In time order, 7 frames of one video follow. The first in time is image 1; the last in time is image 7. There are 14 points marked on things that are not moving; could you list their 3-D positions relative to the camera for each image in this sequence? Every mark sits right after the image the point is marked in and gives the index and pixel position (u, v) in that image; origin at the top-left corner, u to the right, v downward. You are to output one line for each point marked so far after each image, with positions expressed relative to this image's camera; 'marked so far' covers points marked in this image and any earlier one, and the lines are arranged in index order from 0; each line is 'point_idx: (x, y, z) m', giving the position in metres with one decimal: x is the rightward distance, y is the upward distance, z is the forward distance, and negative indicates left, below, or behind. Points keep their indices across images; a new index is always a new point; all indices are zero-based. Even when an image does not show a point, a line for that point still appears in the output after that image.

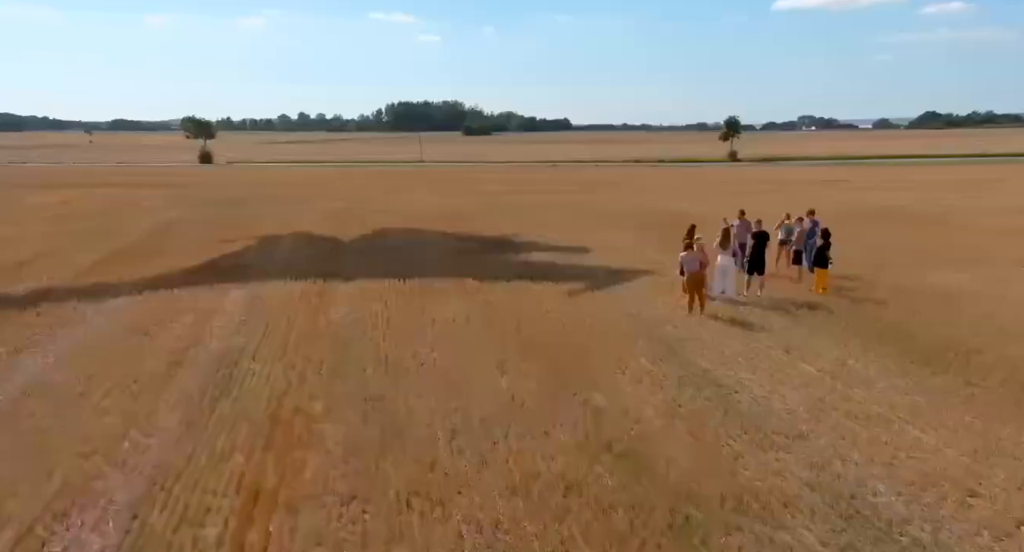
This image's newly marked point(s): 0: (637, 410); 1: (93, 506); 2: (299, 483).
0: (+1.4, -1.5, +8.8) m
1: (-2.9, -1.6, +5.6) m
2: (-1.6, -1.6, +6.3) m
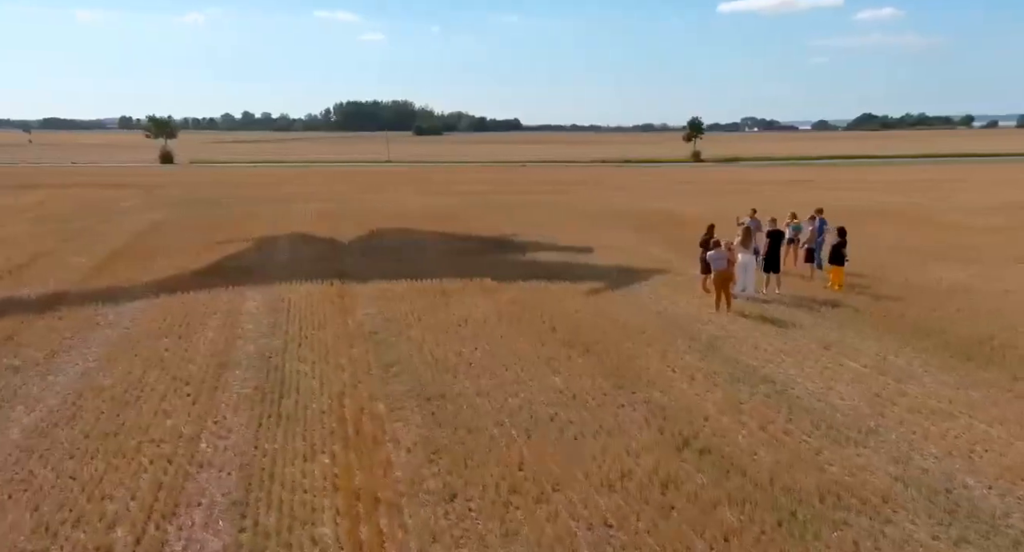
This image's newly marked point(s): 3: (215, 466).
0: (+2.1, -1.5, +8.8) m
1: (-2.1, -1.6, +5.5) m
2: (-0.9, -1.6, +6.2) m
3: (-2.3, -1.5, +6.4) m
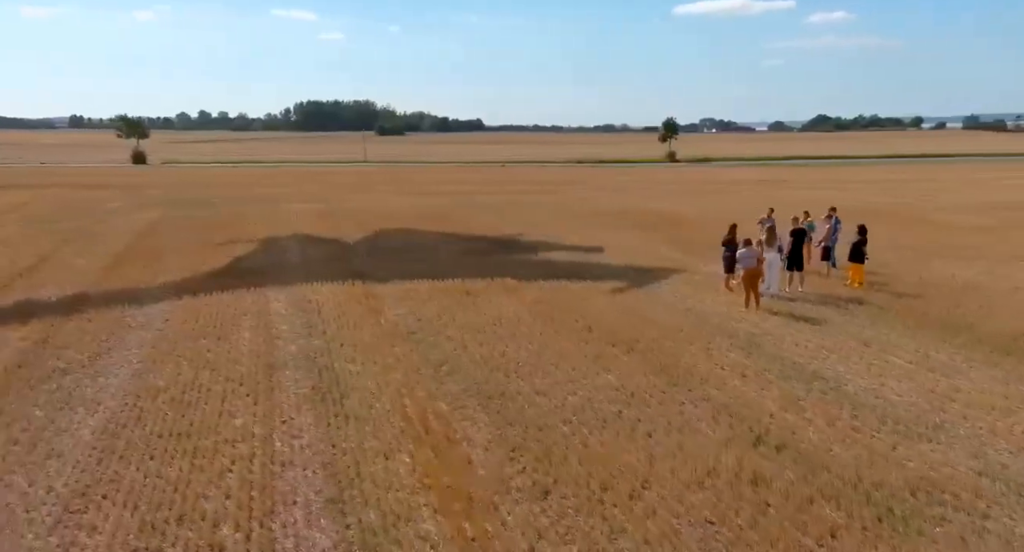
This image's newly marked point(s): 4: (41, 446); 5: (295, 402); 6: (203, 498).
0: (+2.8, -1.4, +8.7) m
1: (-1.5, -1.6, +5.5) m
2: (-0.2, -1.5, +6.2) m
3: (-1.7, -1.5, +6.4) m
4: (-4.0, -1.4, +6.8) m
5: (-2.3, -1.3, +8.4) m
6: (-2.1, -1.5, +5.6) m
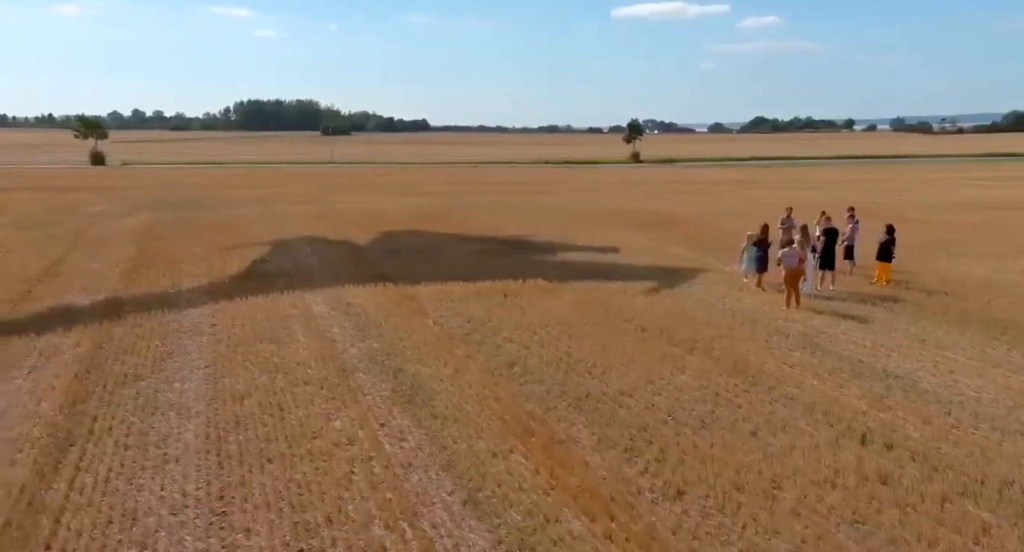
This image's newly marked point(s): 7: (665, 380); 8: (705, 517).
0: (+3.7, -1.4, +8.7) m
1: (-0.5, -1.6, +5.5) m
2: (+0.8, -1.5, +6.2) m
3: (-0.7, -1.5, +6.3) m
4: (-3.0, -1.5, +6.8) m
5: (-1.3, -1.3, +8.4) m
6: (-1.2, -1.6, +5.6) m
7: (+1.8, -1.3, +9.7) m
8: (+1.3, -1.6, +5.3) m
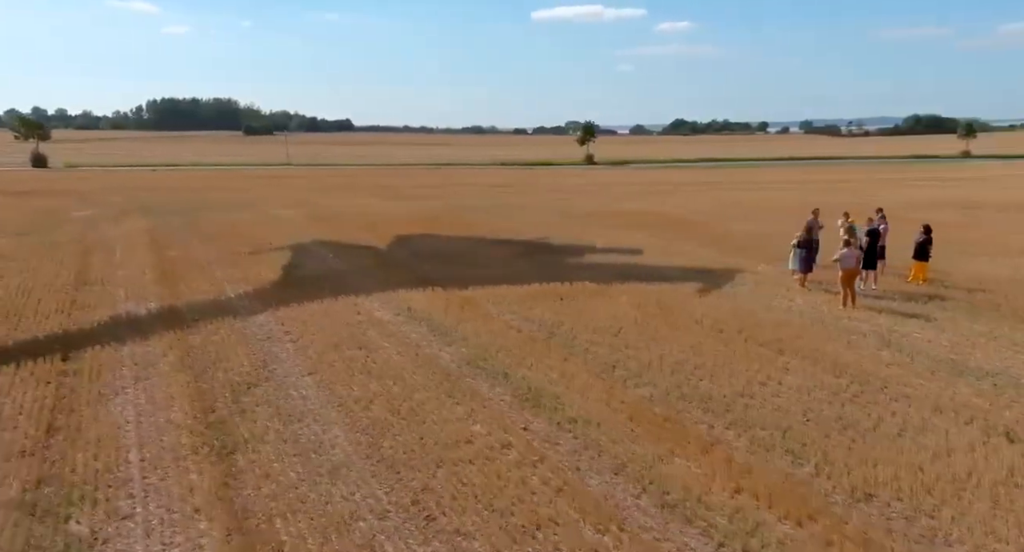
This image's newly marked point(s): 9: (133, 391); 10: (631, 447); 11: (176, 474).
0: (+5.0, -1.4, +8.8) m
1: (+0.8, -1.6, +5.5) m
2: (+2.1, -1.6, +6.2) m
3: (+0.6, -1.6, +6.4) m
4: (-1.7, -1.5, +6.8) m
5: (0.0, -1.4, +8.5) m
6: (+0.2, -1.6, +5.6) m
7: (+3.2, -1.3, +9.8) m
8: (+2.6, -1.6, +5.3) m
9: (-4.5, -1.4, +9.7) m
10: (+1.0, -1.5, +7.0) m
11: (-2.7, -1.6, +6.4) m
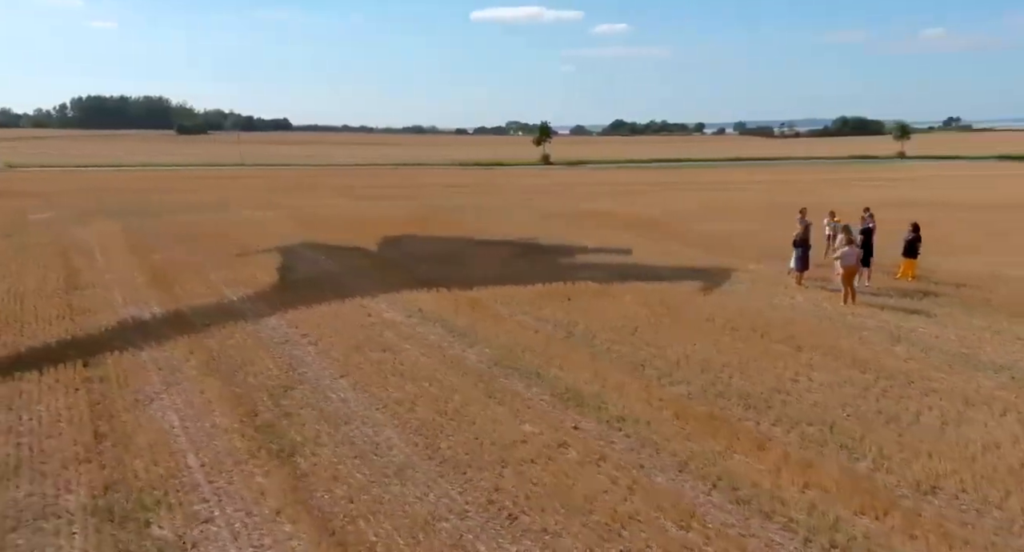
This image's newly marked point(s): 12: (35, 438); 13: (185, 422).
0: (+5.5, -1.4, +9.0) m
1: (+1.4, -1.6, +5.6) m
2: (+2.6, -1.6, +6.3) m
3: (+1.2, -1.6, +6.5) m
4: (-1.2, -1.6, +6.9) m
5: (+0.5, -1.4, +8.5) m
6: (+0.7, -1.6, +5.7) m
7: (+3.6, -1.3, +9.9) m
8: (+3.2, -1.6, +5.5) m
9: (-4.1, -1.4, +9.6) m
10: (+1.5, -1.5, +7.1) m
11: (-2.2, -1.6, +6.4) m
12: (-4.7, -1.6, +7.8) m
13: (-3.4, -1.5, +8.3) m
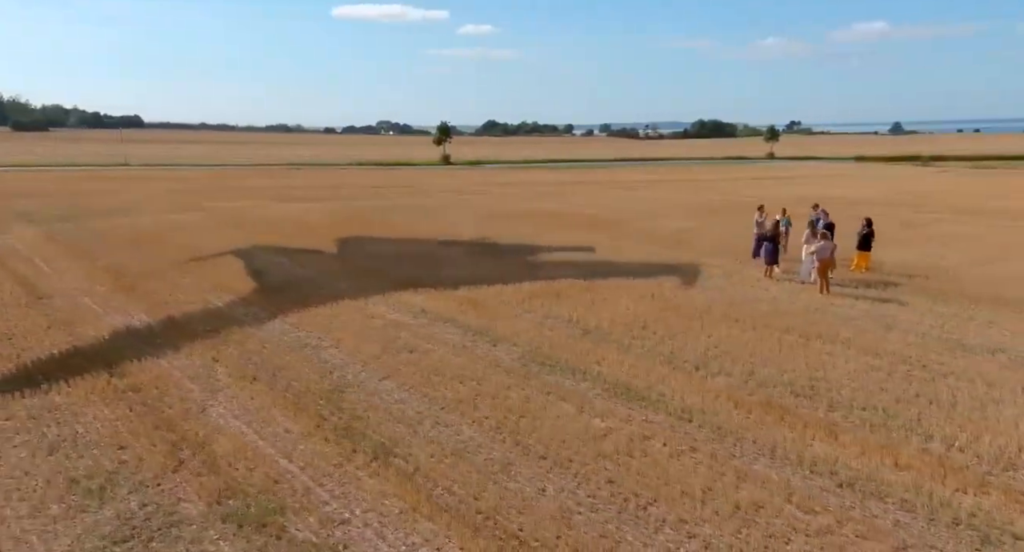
0: (+6.1, -1.2, +9.6) m
1: (+2.3, -1.6, +5.9) m
2: (+3.5, -1.5, +6.8) m
3: (+2.0, -1.5, +6.8) m
4: (-0.3, -1.6, +7.0) m
5: (+1.2, -1.4, +8.8) m
6: (+1.6, -1.6, +6.0) m
7: (+4.2, -1.2, +10.4) m
8: (+4.1, -1.5, +5.9) m
9: (-3.5, -1.5, +9.5) m
10: (+2.3, -1.5, +7.5) m
11: (-1.3, -1.7, +6.5) m
12: (-3.9, -1.7, +7.7) m
13: (-2.7, -1.6, +8.3) m
